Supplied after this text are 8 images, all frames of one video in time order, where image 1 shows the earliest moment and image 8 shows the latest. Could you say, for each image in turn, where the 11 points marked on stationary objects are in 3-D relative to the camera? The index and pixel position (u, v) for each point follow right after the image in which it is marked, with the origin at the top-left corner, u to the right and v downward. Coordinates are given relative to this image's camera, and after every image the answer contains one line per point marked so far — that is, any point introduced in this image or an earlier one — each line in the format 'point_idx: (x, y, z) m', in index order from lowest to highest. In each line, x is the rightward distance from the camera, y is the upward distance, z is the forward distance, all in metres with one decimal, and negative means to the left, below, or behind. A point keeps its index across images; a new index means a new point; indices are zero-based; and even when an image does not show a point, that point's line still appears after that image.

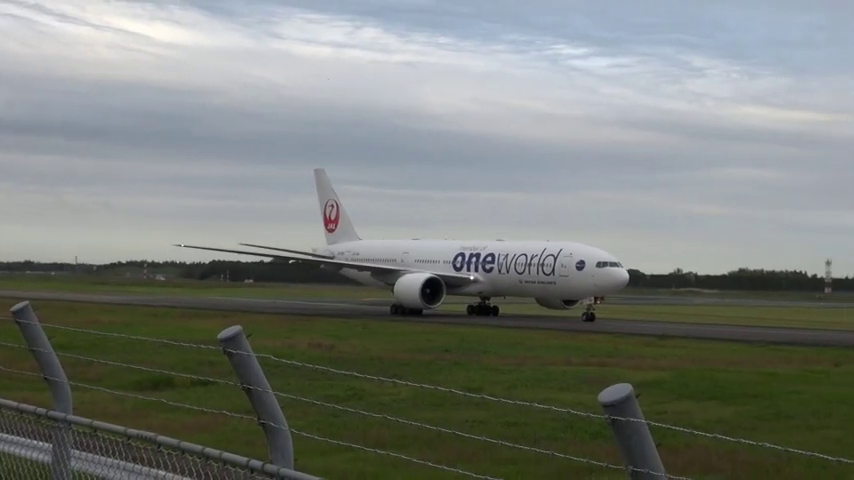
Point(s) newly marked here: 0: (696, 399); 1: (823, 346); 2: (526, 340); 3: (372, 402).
0: (+2.5, -1.5, +12.0) m
1: (+4.3, -1.3, +14.9) m
2: (+1.0, -1.2, +14.8) m
3: (-0.5, -1.6, +12.0) m
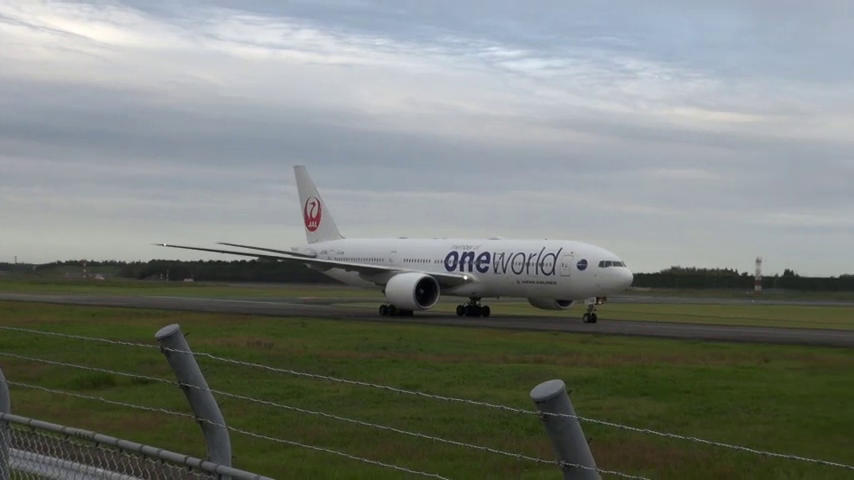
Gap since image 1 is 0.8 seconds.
0: (+1.9, -1.5, +12.2) m
1: (+3.7, -1.2, +15.0) m
2: (+0.4, -1.2, +15.0) m
3: (-1.1, -1.6, +12.2) m
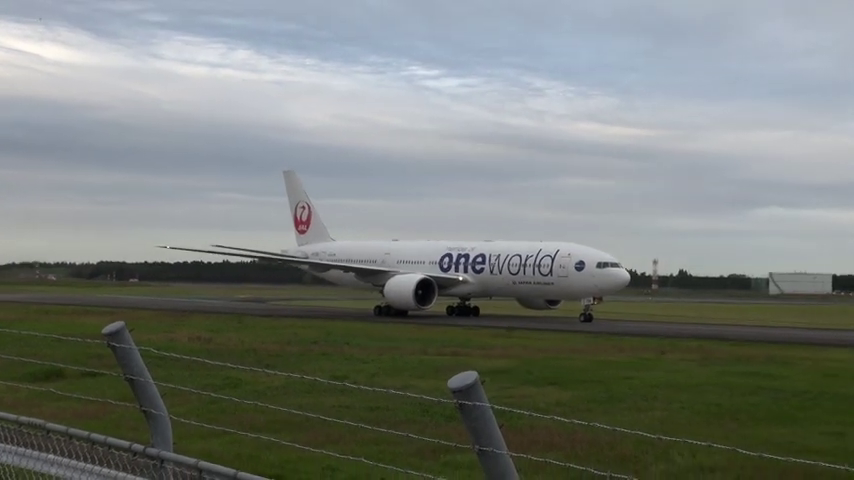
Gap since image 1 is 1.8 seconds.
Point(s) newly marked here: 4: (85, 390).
0: (+1.2, -1.5, +13.3) m
1: (+2.9, -1.2, +16.1) m
2: (-0.4, -1.2, +16.0) m
3: (-1.9, -1.6, +13.2) m
4: (-3.6, -1.6, +13.0) m
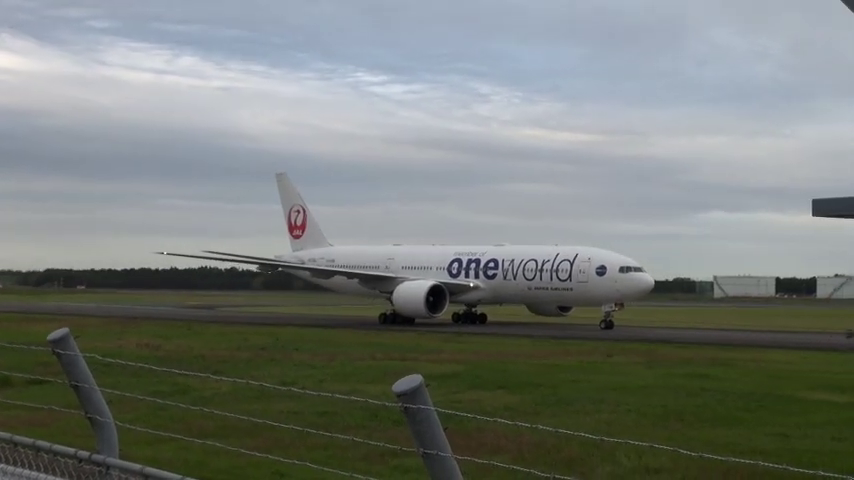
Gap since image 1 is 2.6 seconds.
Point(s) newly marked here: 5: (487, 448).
0: (+0.6, -1.6, +13.3) m
1: (+2.3, -1.3, +16.2) m
2: (-1.0, -1.3, +16.1) m
3: (-2.4, -1.7, +13.2) m
4: (-4.1, -1.6, +12.9) m
5: (+0.6, -2.1, +12.6) m
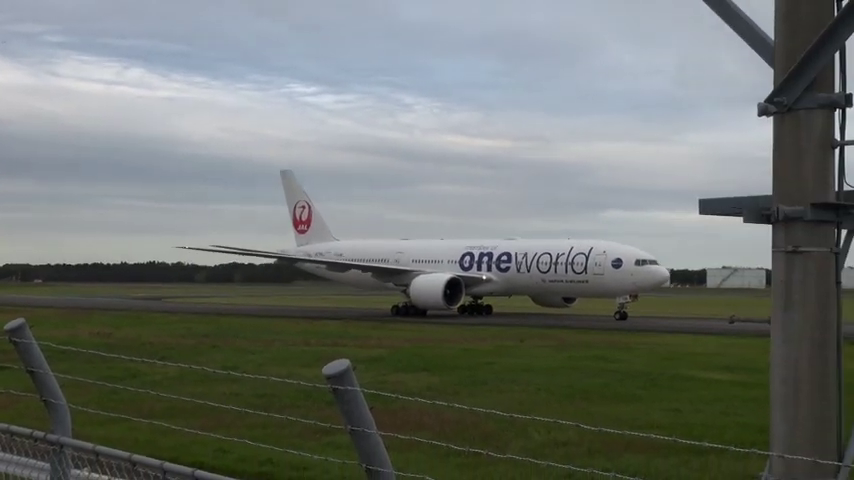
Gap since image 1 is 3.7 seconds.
0: (-0.2, -1.5, +14.6) m
1: (+1.4, -1.2, +17.5) m
2: (-1.9, -1.2, +17.2) m
3: (-3.2, -1.6, +14.3) m
4: (-4.9, -1.6, +14.0) m
5: (-0.2, -2.0, +13.8) m
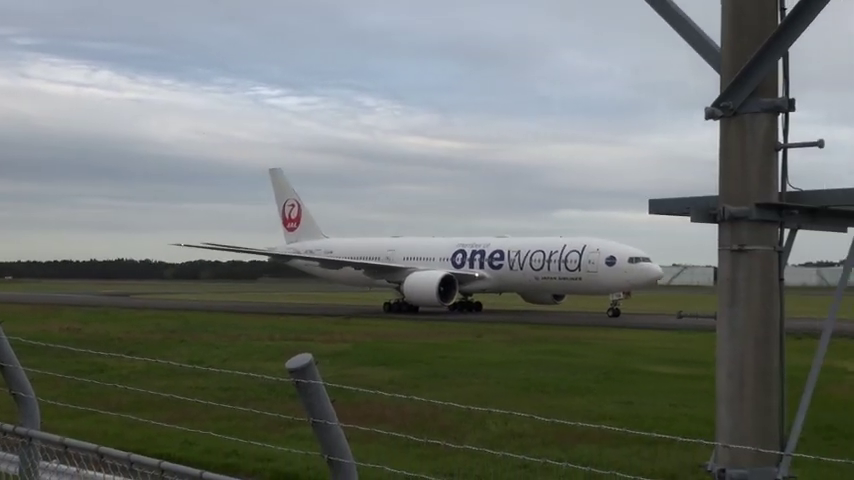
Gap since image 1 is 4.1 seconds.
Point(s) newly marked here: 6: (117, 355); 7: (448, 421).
0: (-0.6, -1.5, +15.0) m
1: (+0.9, -1.2, +18.0) m
2: (-2.4, -1.2, +17.6) m
3: (-3.7, -1.6, +14.7) m
4: (-5.3, -1.6, +14.4) m
5: (-0.6, -2.0, +14.2) m
6: (-3.5, -1.3, +13.9) m
7: (+0.2, -2.1, +14.2) m
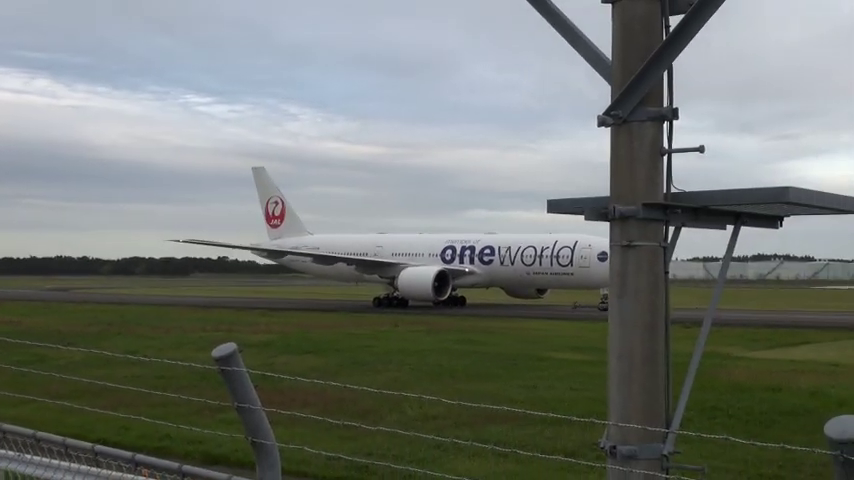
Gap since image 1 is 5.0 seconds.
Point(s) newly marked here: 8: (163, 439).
0: (-1.7, -1.5, +16.1) m
1: (-0.3, -1.1, +19.1) m
2: (-3.6, -1.1, +18.7) m
3: (-4.7, -1.6, +15.7) m
4: (-6.3, -1.6, +15.3) m
5: (-1.6, -2.0, +15.4) m
6: (-4.5, -1.3, +14.9) m
7: (-0.7, -2.0, +15.4) m
8: (-3.2, -2.4, +15.0) m
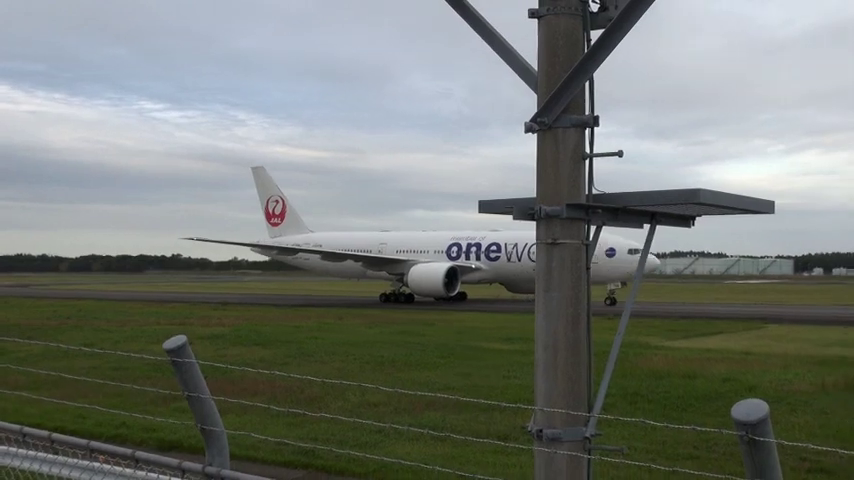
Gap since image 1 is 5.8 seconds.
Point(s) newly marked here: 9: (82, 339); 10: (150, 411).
0: (-2.5, -1.5, +17.1) m
1: (-1.3, -1.1, +20.2) m
2: (-4.5, -1.1, +19.6) m
3: (-5.5, -1.6, +16.6) m
4: (-7.1, -1.6, +16.1) m
5: (-2.4, -2.0, +16.4) m
6: (-5.2, -1.3, +15.8) m
7: (-1.5, -2.0, +16.4) m
8: (-3.9, -2.4, +16.0) m
9: (-4.7, -1.4, +17.1) m
10: (-3.5, -2.1, +15.9) m
